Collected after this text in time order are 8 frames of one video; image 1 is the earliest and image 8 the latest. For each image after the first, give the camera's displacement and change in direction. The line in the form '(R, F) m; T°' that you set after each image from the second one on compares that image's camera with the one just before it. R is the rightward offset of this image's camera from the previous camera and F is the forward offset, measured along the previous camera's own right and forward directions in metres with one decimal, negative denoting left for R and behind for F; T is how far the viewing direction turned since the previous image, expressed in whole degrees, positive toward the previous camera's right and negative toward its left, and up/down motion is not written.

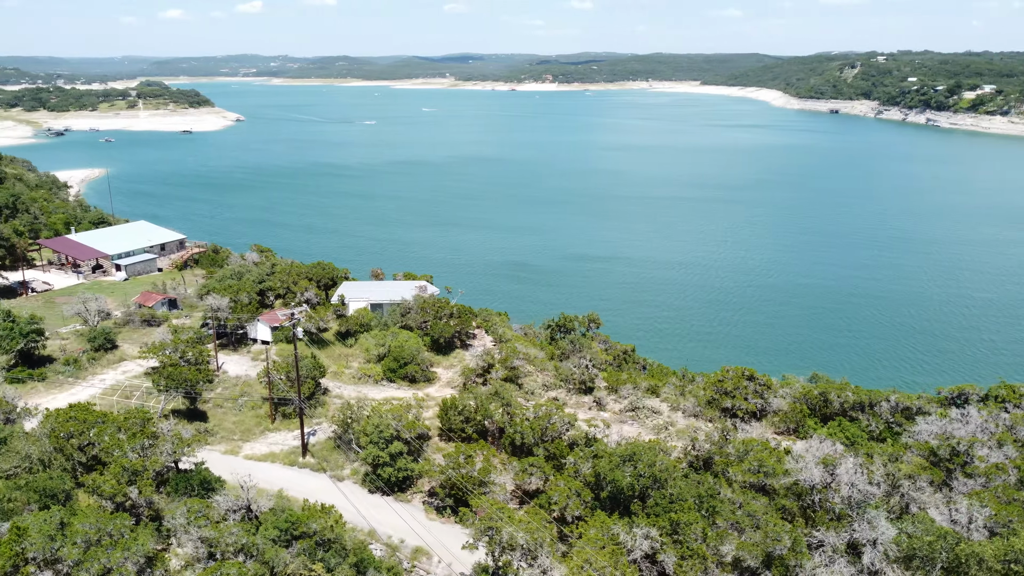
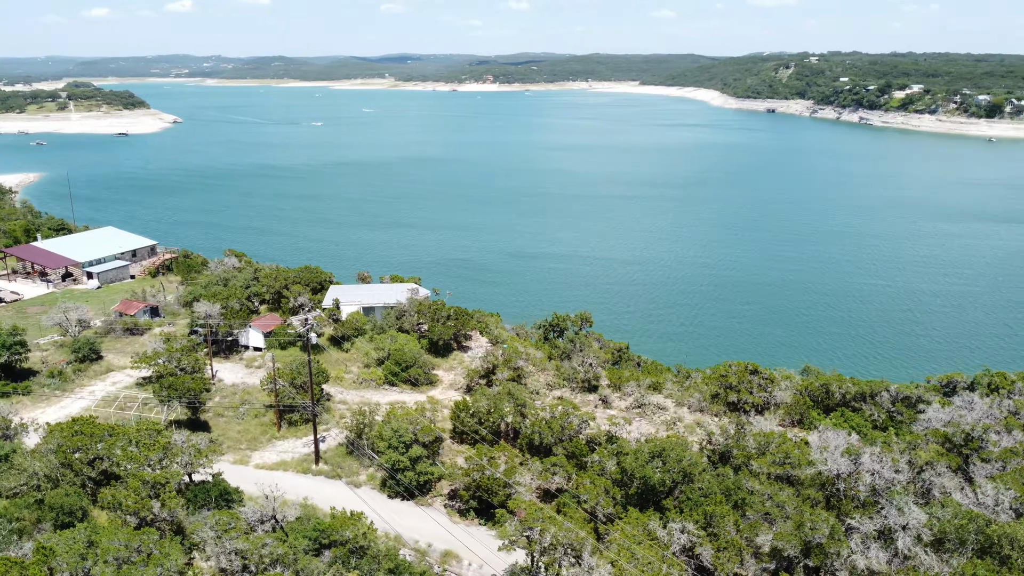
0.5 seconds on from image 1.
(-2.1, 0.0) m; +4°
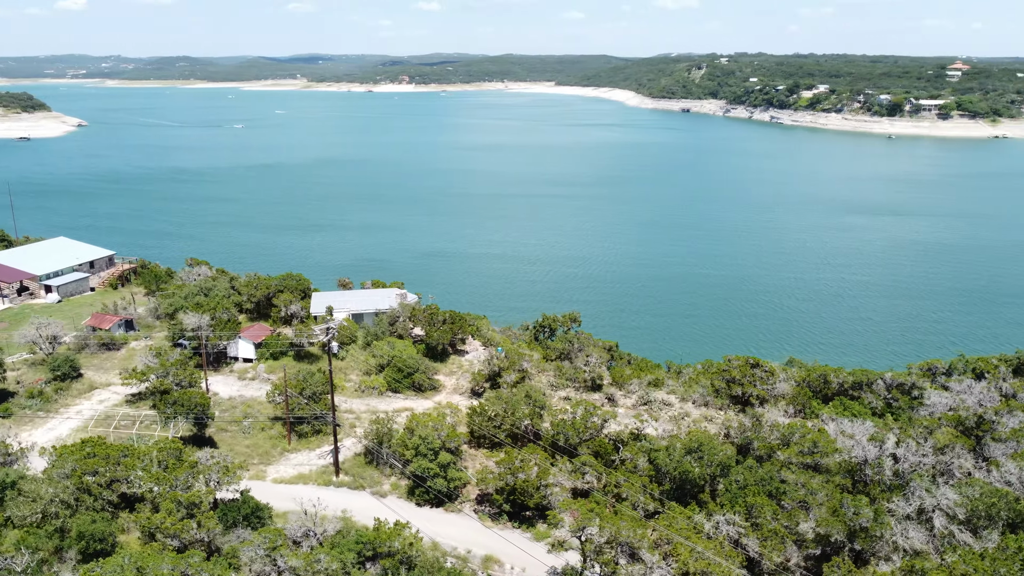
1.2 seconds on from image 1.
(-2.9, +0.1) m; +6°
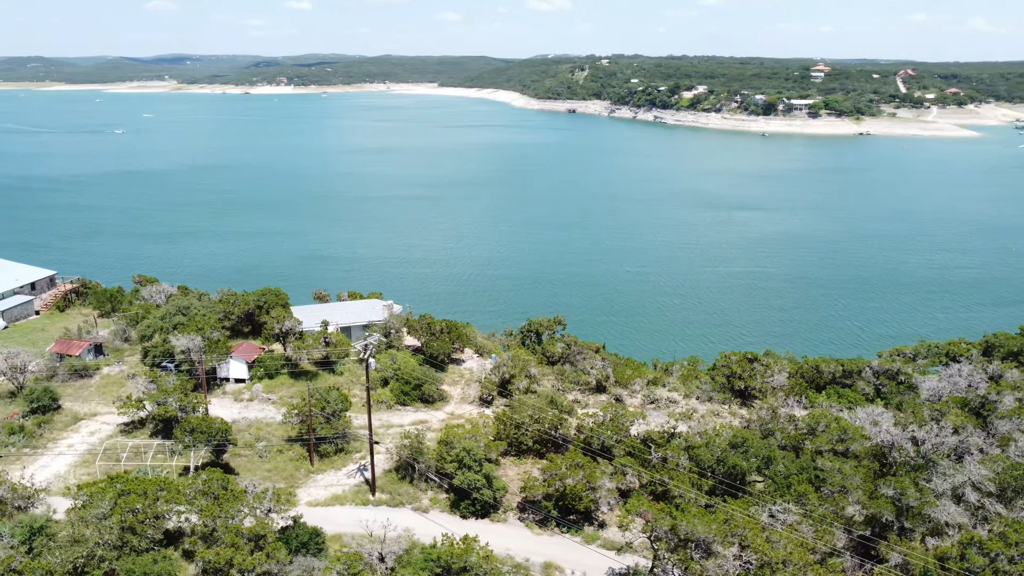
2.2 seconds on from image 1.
(-4.1, +0.1) m; +8°
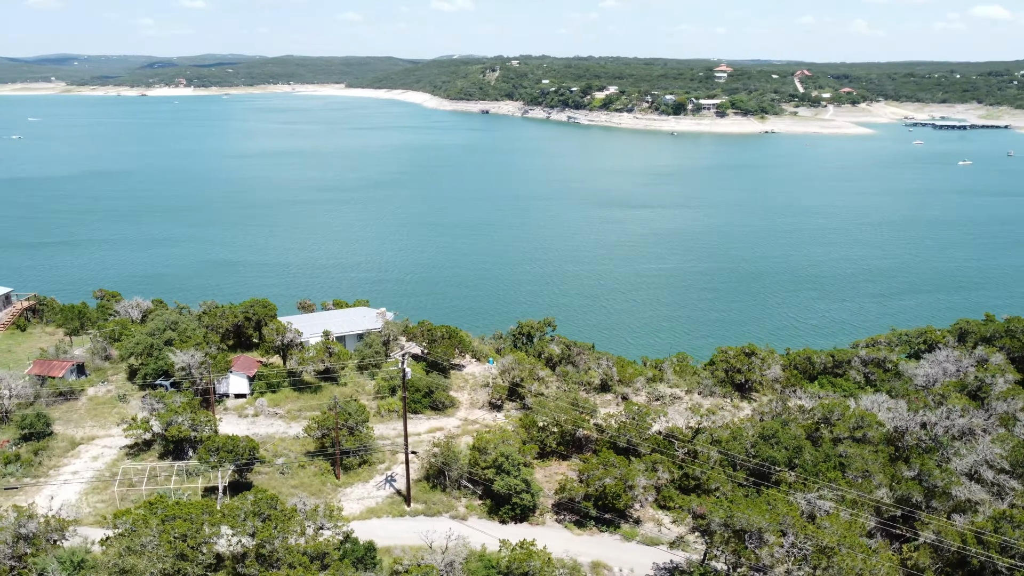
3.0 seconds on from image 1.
(-3.3, 0.0) m; +6°
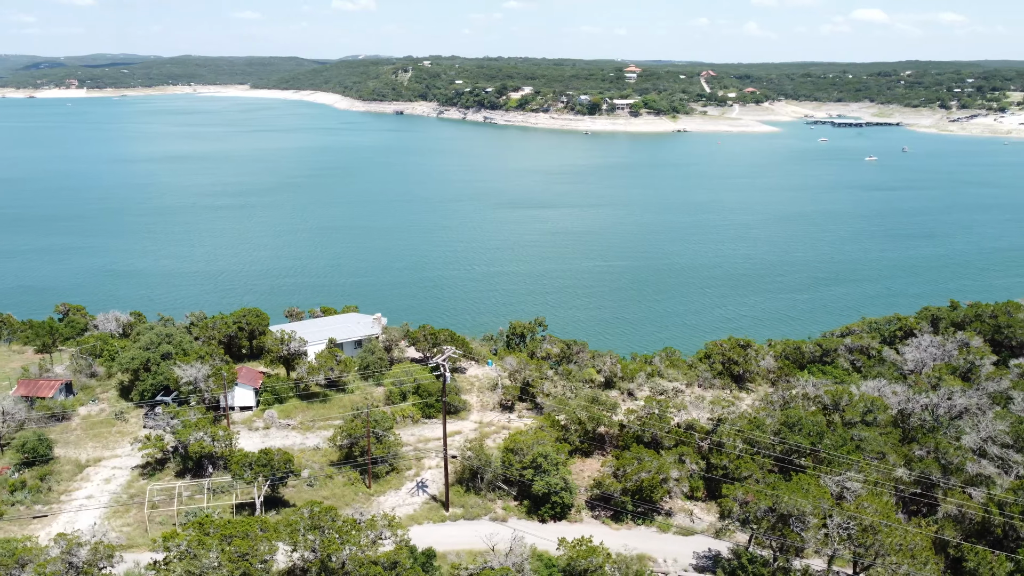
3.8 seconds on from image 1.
(-3.3, 0.0) m; +6°
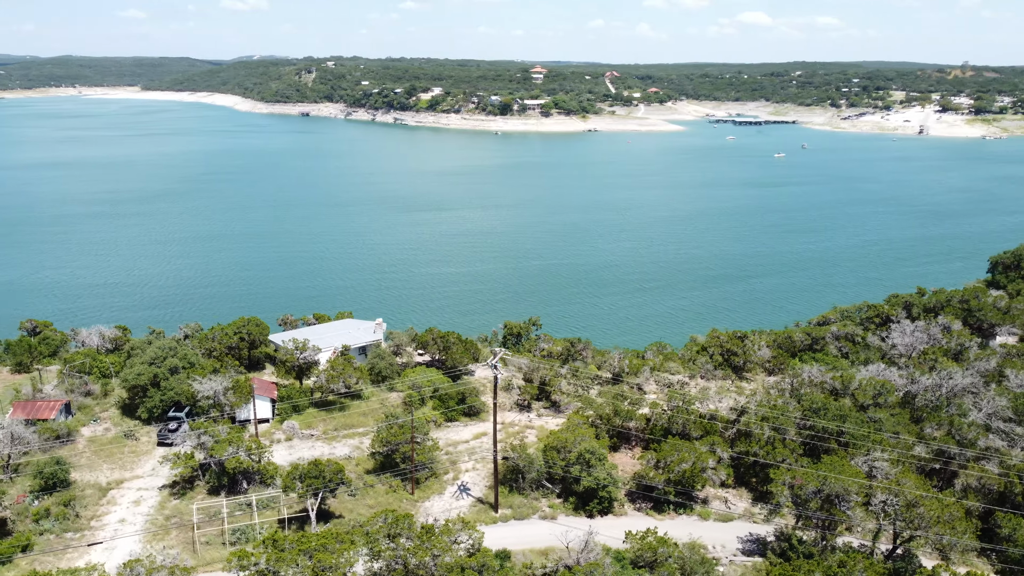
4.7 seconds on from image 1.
(-3.8, +0.1) m; +7°
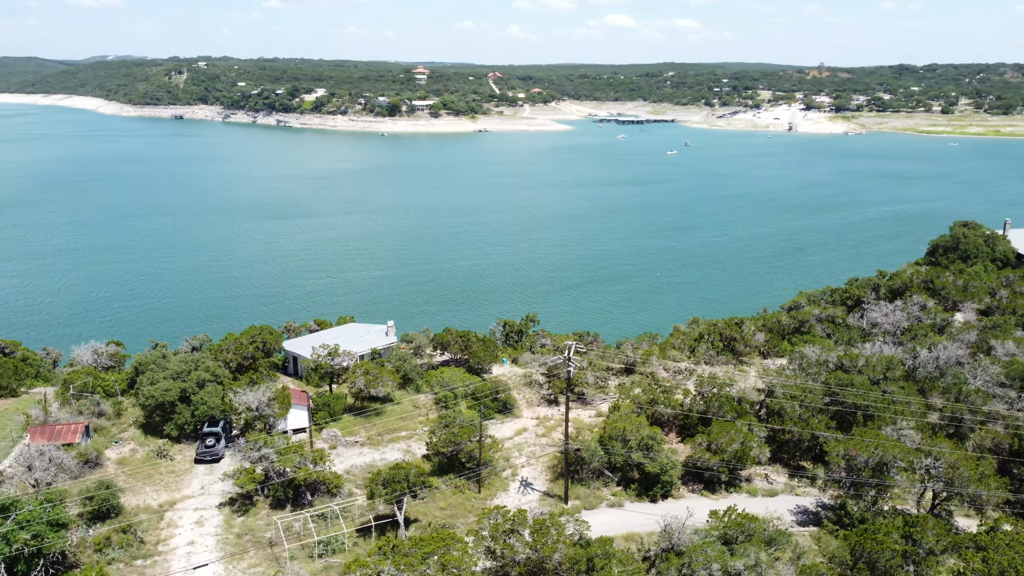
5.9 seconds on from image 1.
(-5.0, +0.1) m; +8°
